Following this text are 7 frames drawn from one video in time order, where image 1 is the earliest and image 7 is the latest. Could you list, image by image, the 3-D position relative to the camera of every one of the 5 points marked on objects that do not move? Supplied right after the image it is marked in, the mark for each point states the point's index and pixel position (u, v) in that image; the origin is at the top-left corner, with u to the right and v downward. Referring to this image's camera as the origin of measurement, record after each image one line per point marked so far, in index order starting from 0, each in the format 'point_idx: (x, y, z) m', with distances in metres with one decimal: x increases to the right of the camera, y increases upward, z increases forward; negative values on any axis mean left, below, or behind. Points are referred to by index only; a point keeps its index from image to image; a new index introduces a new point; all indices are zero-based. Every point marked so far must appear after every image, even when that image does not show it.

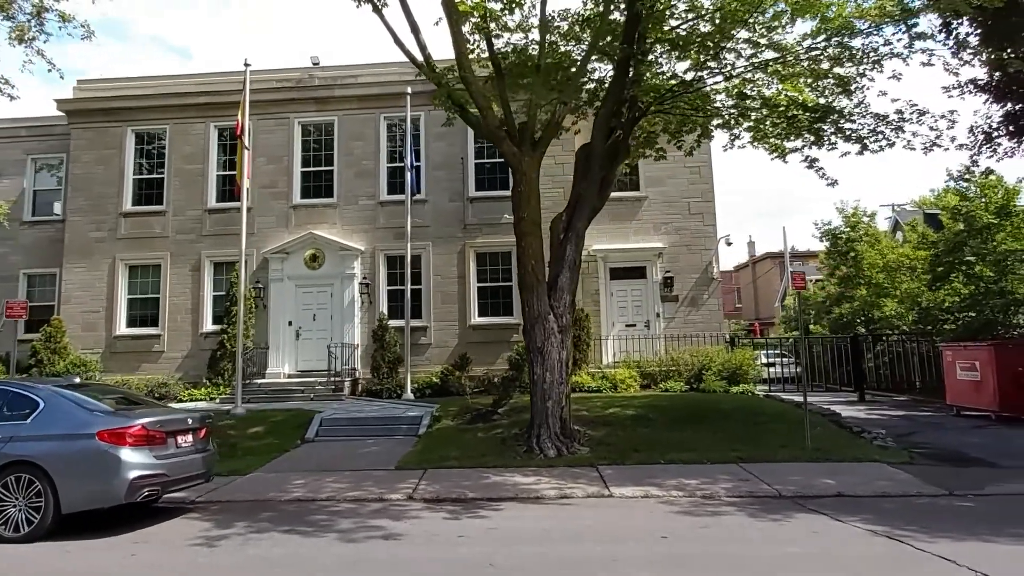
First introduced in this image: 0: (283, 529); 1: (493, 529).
0: (-2.2, -2.3, +6.5) m
1: (-0.2, -2.2, +6.3) m
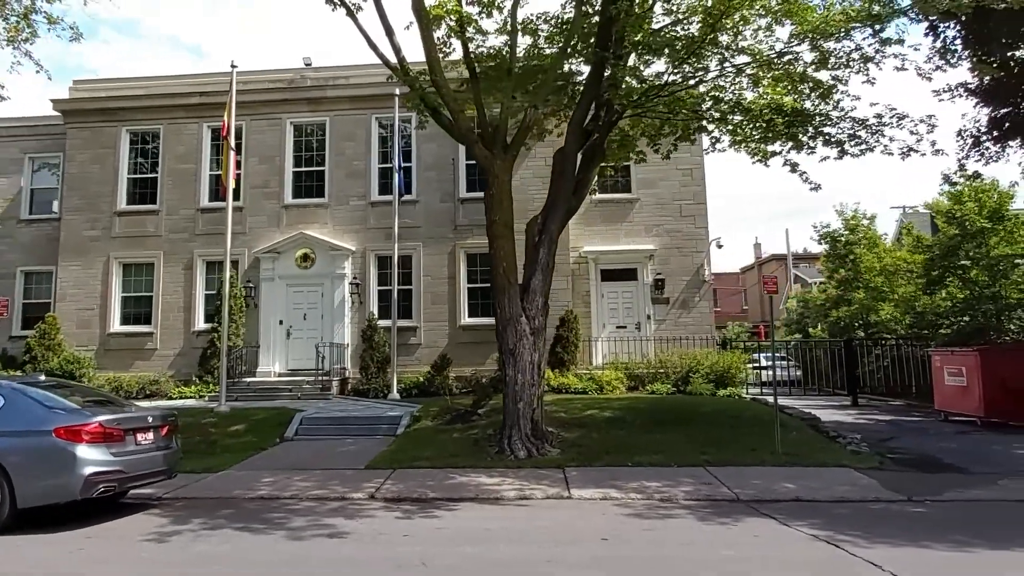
0: (-2.7, -2.3, +6.6) m
1: (-0.7, -2.2, +6.3) m
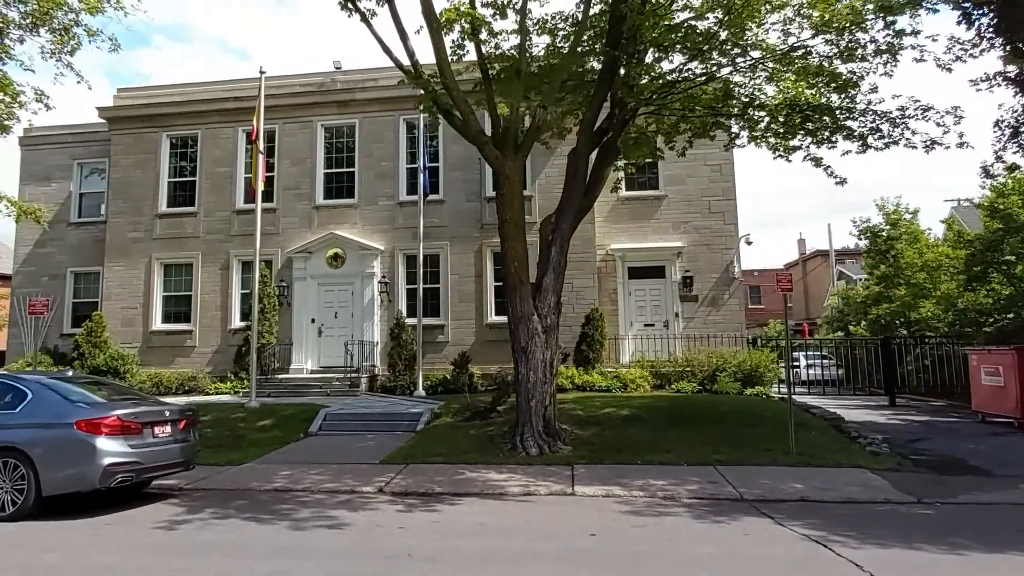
0: (-2.7, -2.3, +6.8) m
1: (-0.7, -2.2, +6.5) m
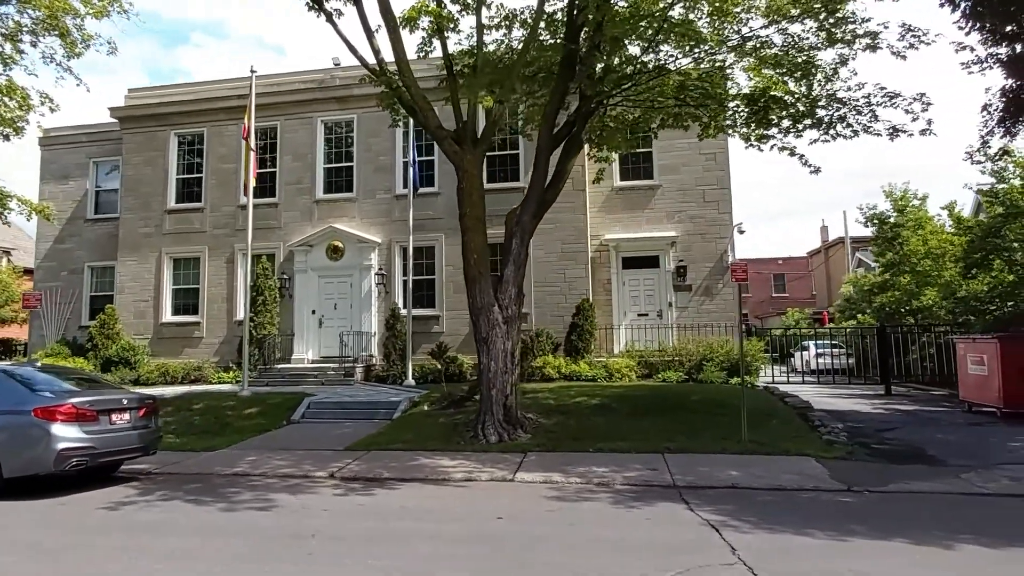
0: (-3.4, -2.2, +7.3) m
1: (-1.5, -2.2, +6.8) m
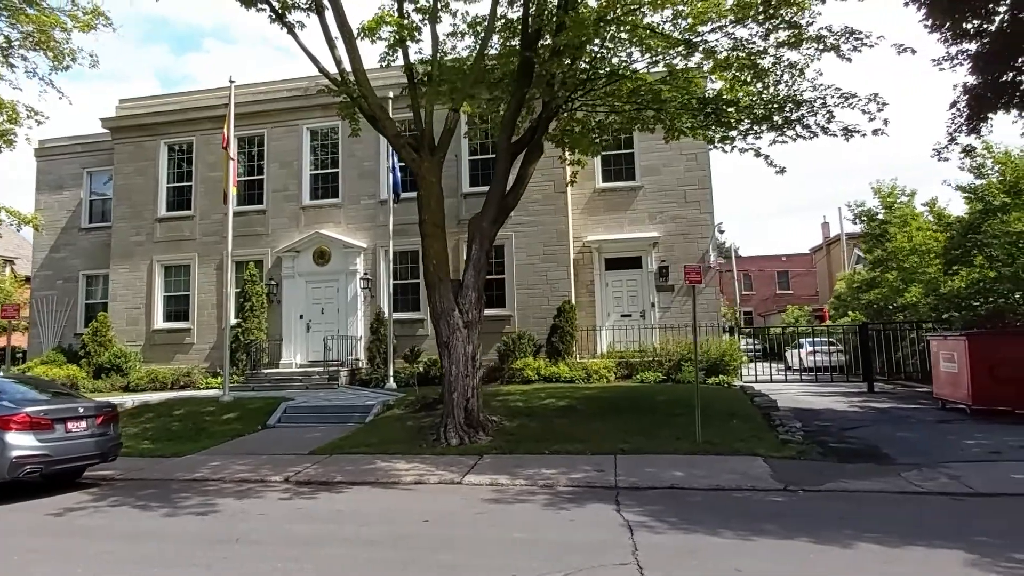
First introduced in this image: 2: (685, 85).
0: (-4.1, -2.4, +7.5) m
1: (-2.1, -2.3, +7.0) m
2: (+3.0, +3.4, +11.6) m
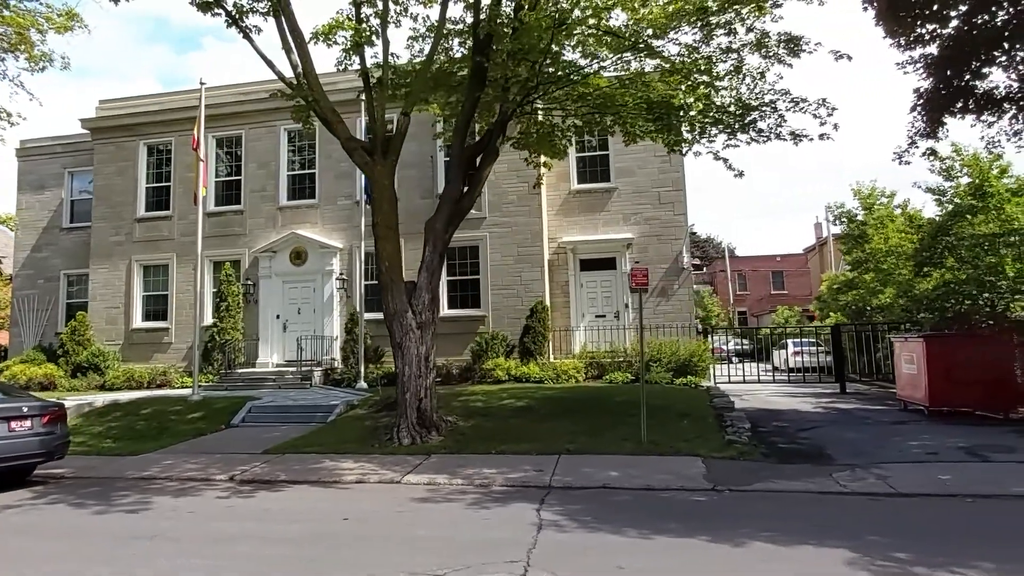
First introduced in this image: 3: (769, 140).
0: (-4.8, -2.4, +7.6) m
1: (-2.9, -2.3, +7.1) m
2: (+2.2, +3.4, +11.7) m
3: (+4.3, +2.5, +11.4) m
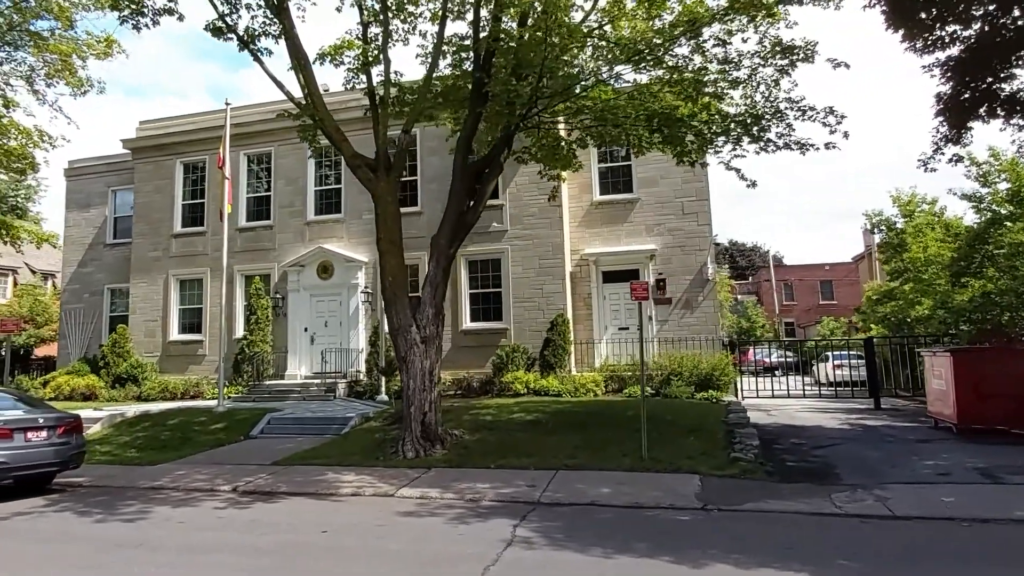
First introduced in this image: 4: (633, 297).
0: (-5.0, -2.6, +7.9) m
1: (-3.1, -2.5, +7.3) m
2: (+2.3, +3.2, +11.6) m
3: (+4.4, +2.3, +11.2) m
4: (+2.1, -0.1, +11.2) m
